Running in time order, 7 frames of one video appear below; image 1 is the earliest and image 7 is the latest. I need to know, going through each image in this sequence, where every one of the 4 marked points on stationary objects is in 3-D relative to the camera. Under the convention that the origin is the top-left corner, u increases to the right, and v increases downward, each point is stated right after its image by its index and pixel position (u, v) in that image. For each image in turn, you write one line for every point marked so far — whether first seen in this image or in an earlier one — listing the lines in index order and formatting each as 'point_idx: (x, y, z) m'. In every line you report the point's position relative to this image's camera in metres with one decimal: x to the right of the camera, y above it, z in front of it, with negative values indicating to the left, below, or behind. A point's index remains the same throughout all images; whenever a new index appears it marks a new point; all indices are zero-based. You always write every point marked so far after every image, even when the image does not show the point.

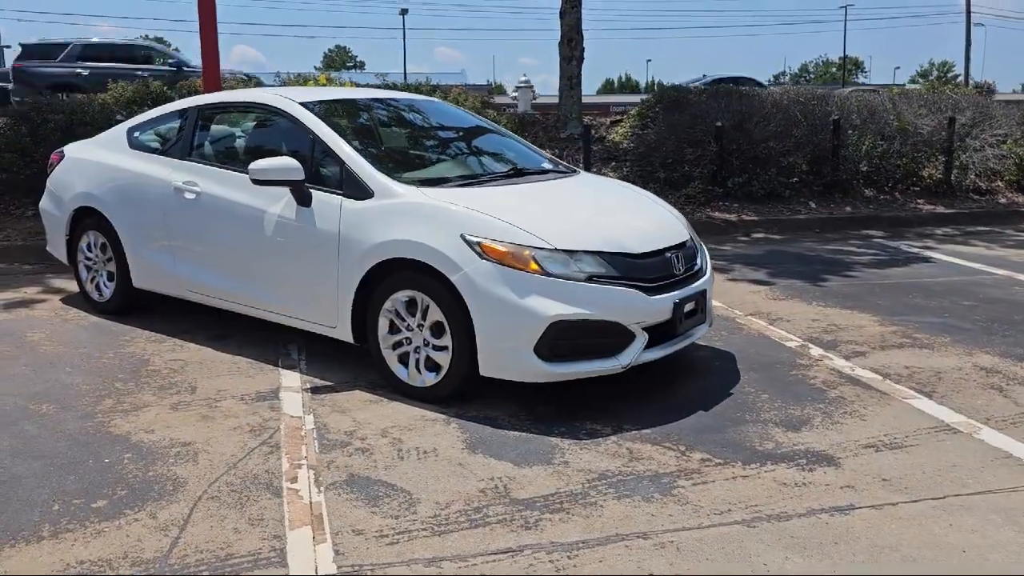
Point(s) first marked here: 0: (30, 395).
0: (-2.7, -0.6, +5.0) m
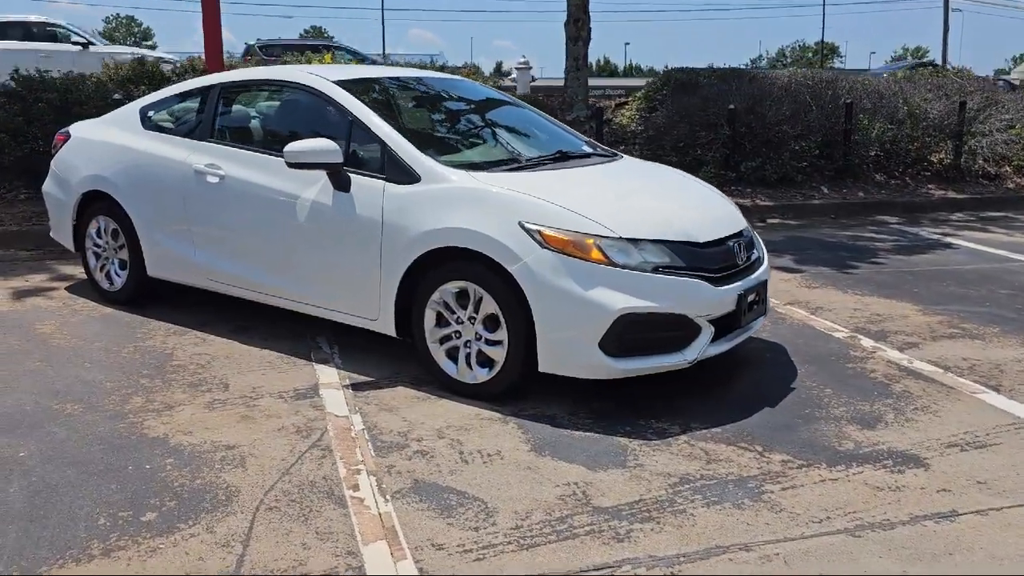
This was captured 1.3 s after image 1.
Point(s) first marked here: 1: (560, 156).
0: (-2.4, -0.5, +4.6) m
1: (0.0, +0.8, +5.4) m
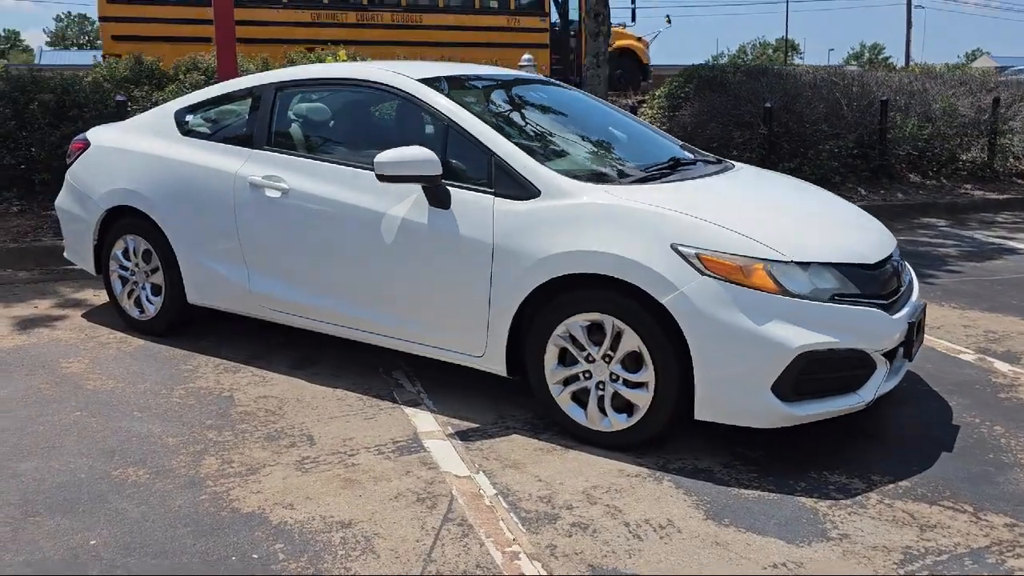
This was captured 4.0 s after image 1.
0: (-1.8, -0.7, +3.9) m
1: (+0.6, +0.7, +4.7) m
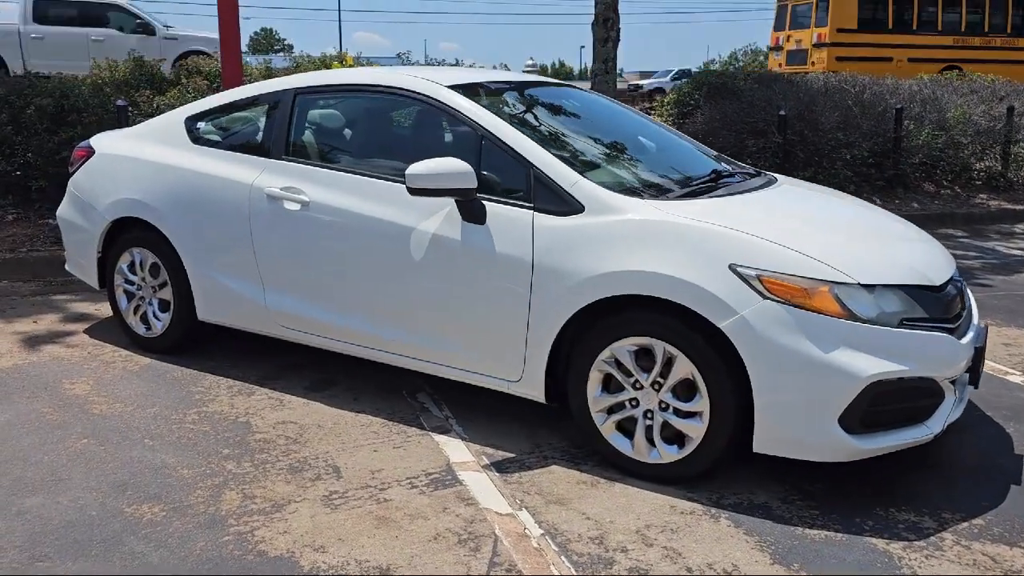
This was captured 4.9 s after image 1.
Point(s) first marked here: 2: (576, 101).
0: (-1.6, -0.8, +3.6) m
1: (+0.8, +0.6, +4.5) m
2: (+0.3, +1.0, +4.9) m
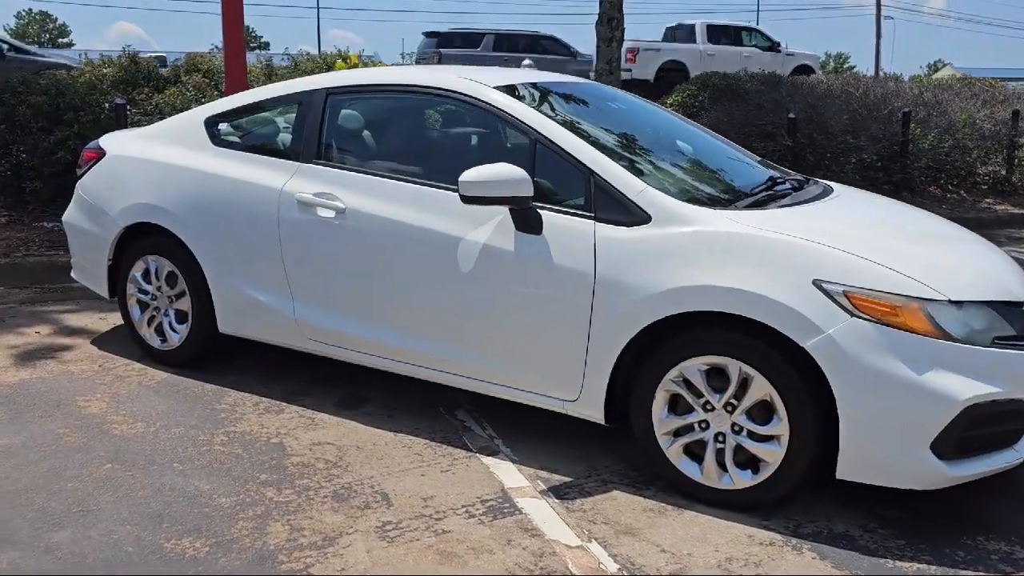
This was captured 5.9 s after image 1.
0: (-1.3, -0.9, +3.3) m
1: (+1.0, +0.5, +4.3) m
2: (+0.6, +1.0, +4.6) m
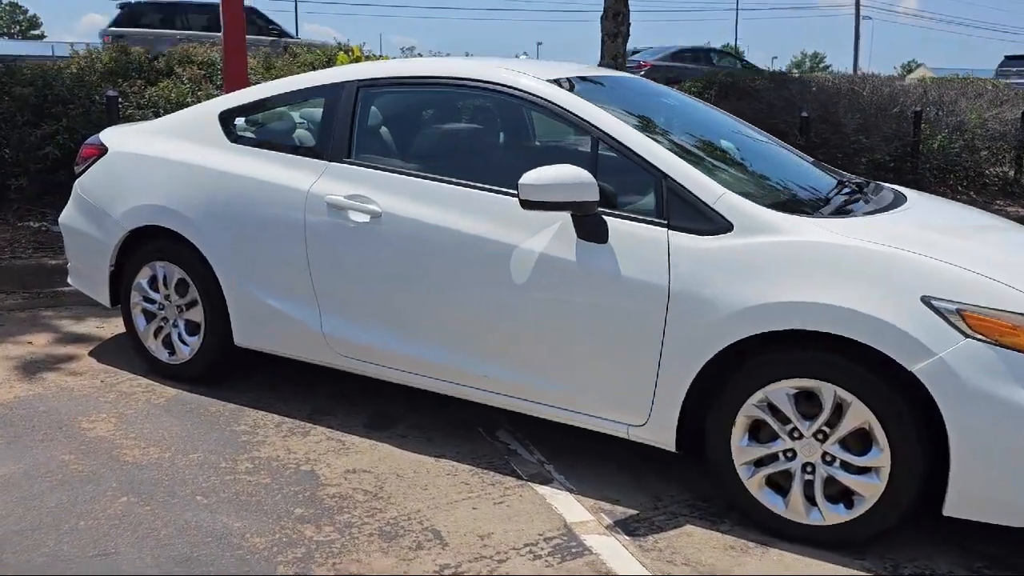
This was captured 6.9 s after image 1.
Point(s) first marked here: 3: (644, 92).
0: (-1.1, -0.9, +3.0) m
1: (+1.2, +0.5, +4.0) m
2: (+0.8, +0.9, +4.3) m
3: (+0.7, +0.9, +4.3) m
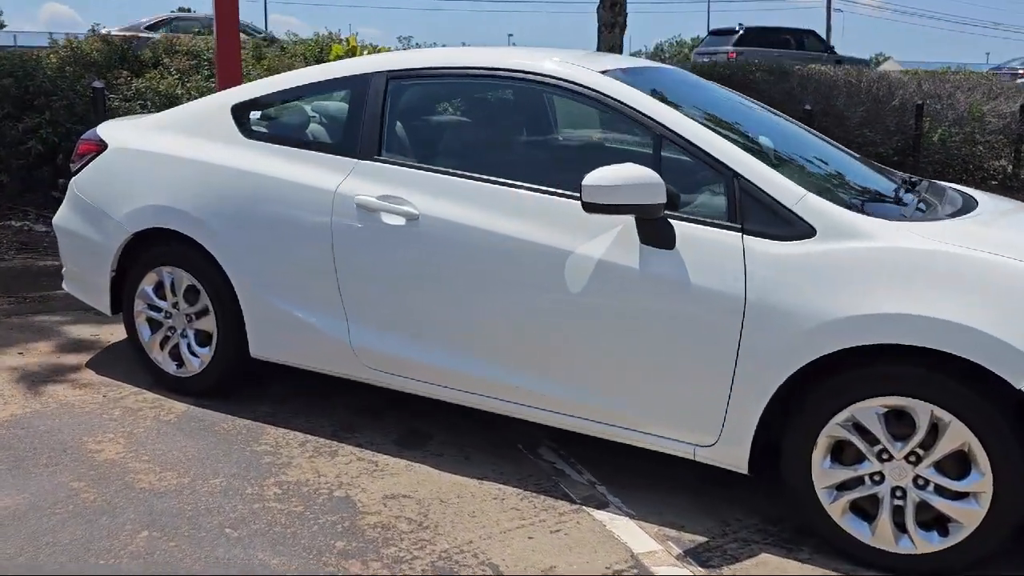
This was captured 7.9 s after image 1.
0: (-0.9, -1.0, +2.7) m
1: (+1.4, +0.5, +3.7) m
2: (+0.9, +0.9, +4.1) m
3: (+0.8, +0.9, +4.0) m
